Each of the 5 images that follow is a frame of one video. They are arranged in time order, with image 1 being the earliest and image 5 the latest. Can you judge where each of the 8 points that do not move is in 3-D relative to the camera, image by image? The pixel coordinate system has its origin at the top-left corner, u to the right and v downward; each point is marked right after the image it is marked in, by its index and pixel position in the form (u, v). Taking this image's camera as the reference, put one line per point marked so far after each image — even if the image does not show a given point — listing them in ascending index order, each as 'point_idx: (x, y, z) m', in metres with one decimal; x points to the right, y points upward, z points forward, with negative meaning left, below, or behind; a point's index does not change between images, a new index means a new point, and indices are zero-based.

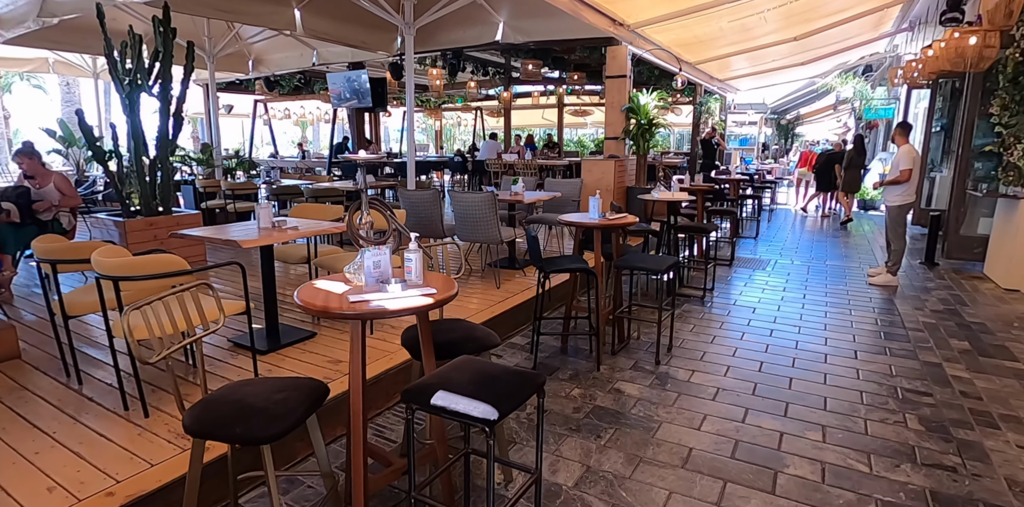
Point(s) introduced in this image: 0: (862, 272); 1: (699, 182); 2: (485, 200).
0: (+4.1, -0.2, +6.6) m
1: (+2.4, +0.9, +7.3) m
2: (-0.3, +0.5, +4.7) m
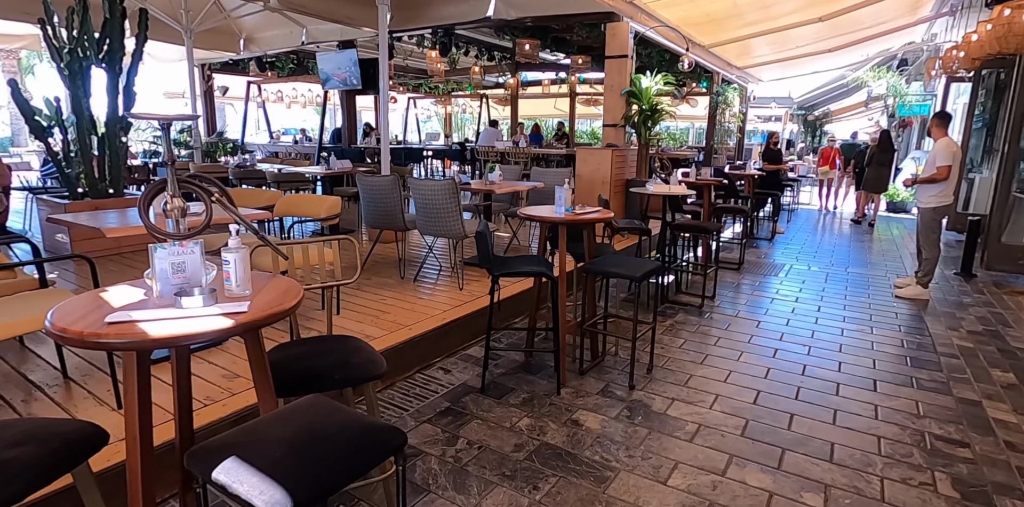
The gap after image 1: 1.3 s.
0: (+3.9, -0.3, +5.8) m
1: (+2.3, +0.9, +6.6) m
2: (-0.5, +0.5, +4.1) m
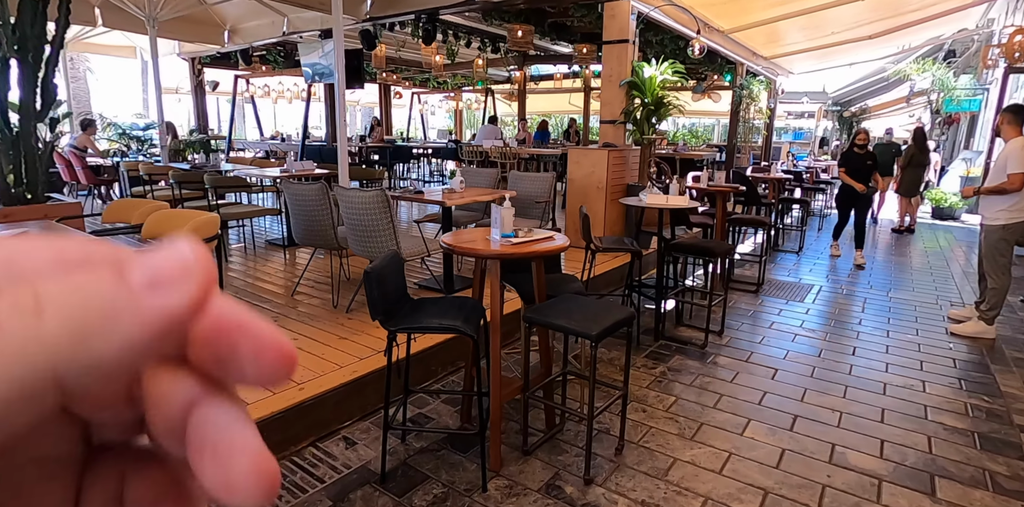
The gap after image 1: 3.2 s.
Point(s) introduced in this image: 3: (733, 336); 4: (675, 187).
0: (+3.6, -0.5, +4.8) m
1: (+2.1, +0.7, +5.6) m
2: (-0.8, +0.3, +3.3) m
3: (+1.6, -0.6, +4.1) m
4: (+1.2, +0.5, +4.3) m
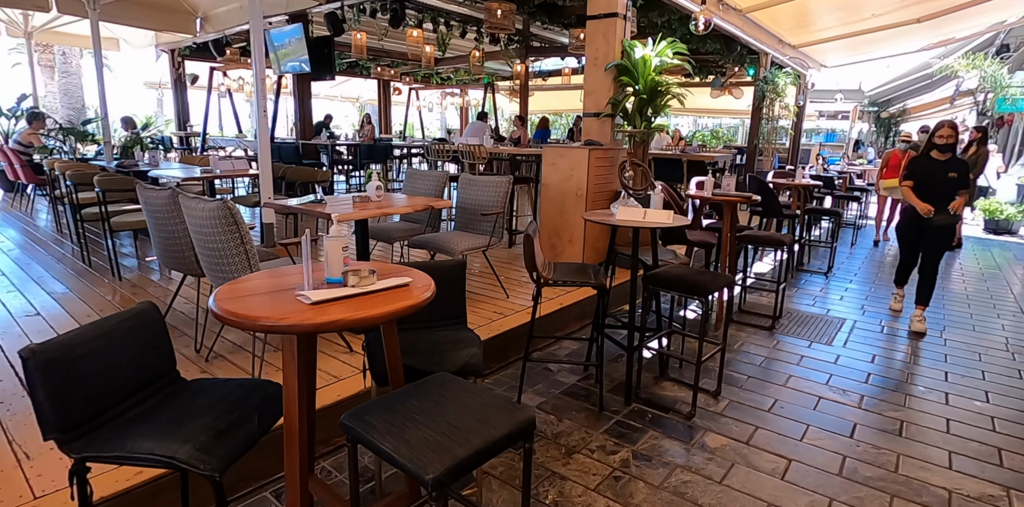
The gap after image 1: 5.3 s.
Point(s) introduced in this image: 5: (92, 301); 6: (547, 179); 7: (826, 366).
0: (+3.3, -0.7, +3.7) m
1: (+1.8, +0.5, +4.6) m
2: (-1.2, +0.2, +2.4) m
3: (+1.2, -0.8, +3.1) m
4: (+0.9, +0.3, +3.3) m
5: (-2.9, -0.3, +3.8) m
6: (+0.3, +0.6, +4.7) m
7: (+2.0, -0.7, +3.6) m
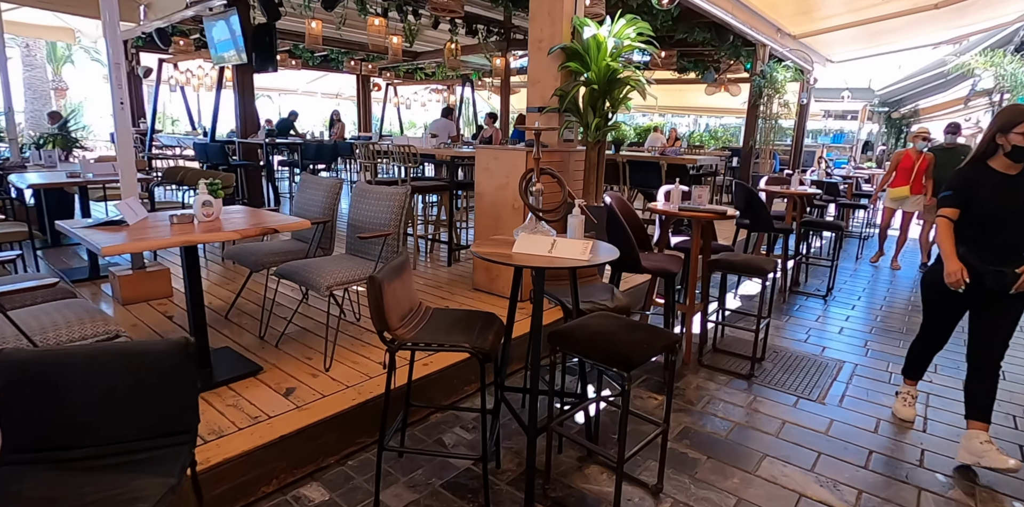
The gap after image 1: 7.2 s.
0: (+2.7, -0.9, +2.8) m
1: (+1.3, +0.4, +3.7) m
2: (-1.8, 0.0, +1.6) m
3: (+0.7, -1.0, +2.2) m
4: (+0.3, +0.2, +2.4) m
5: (-3.4, -0.5, +3.0) m
6: (-0.2, +0.5, +3.9) m
7: (+1.4, -0.9, +2.7) m
